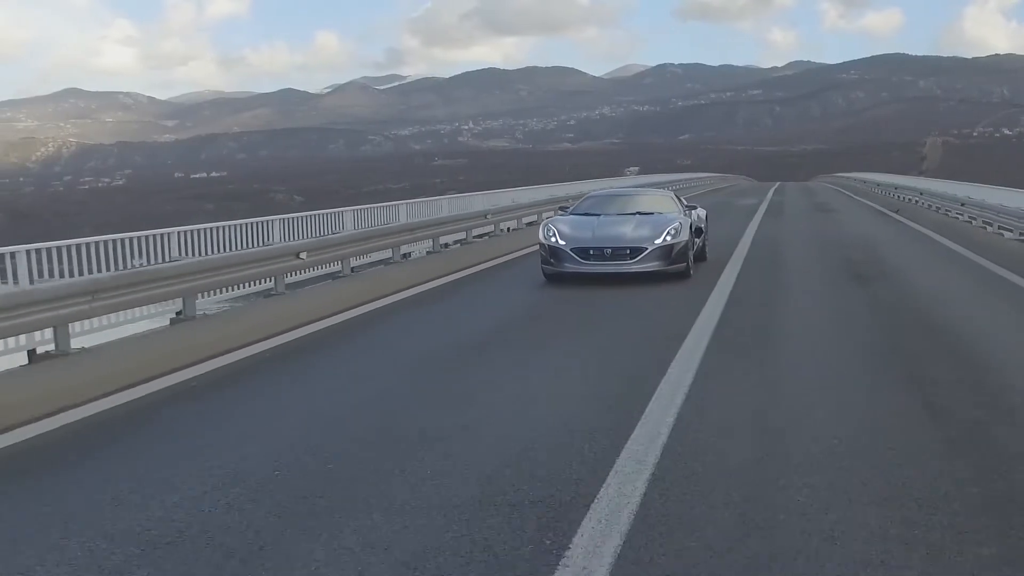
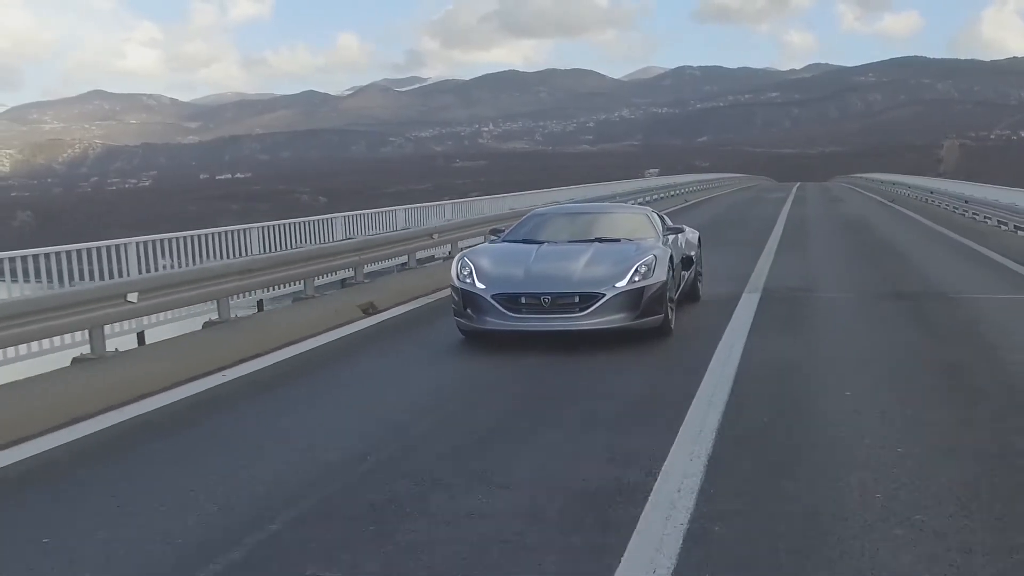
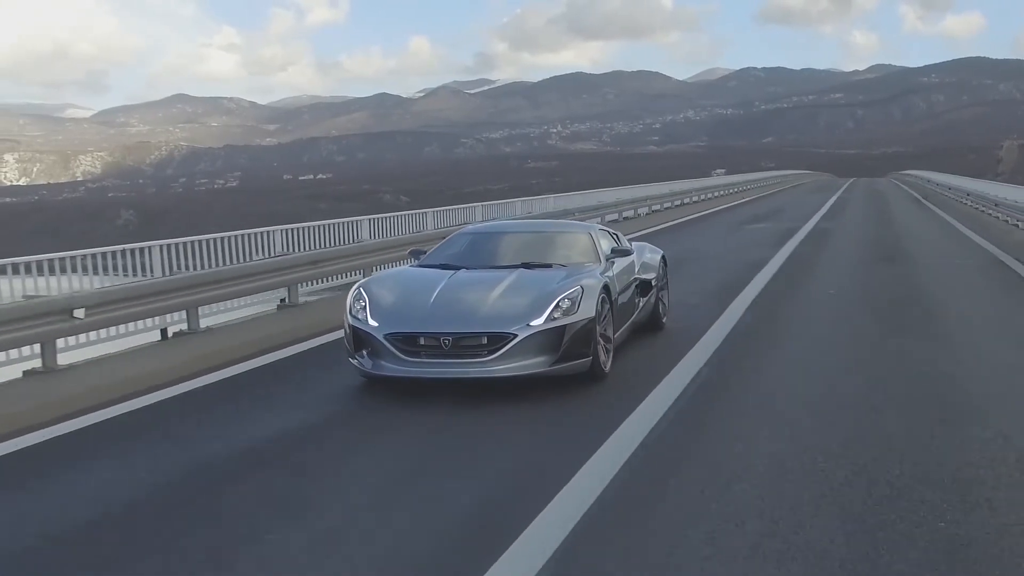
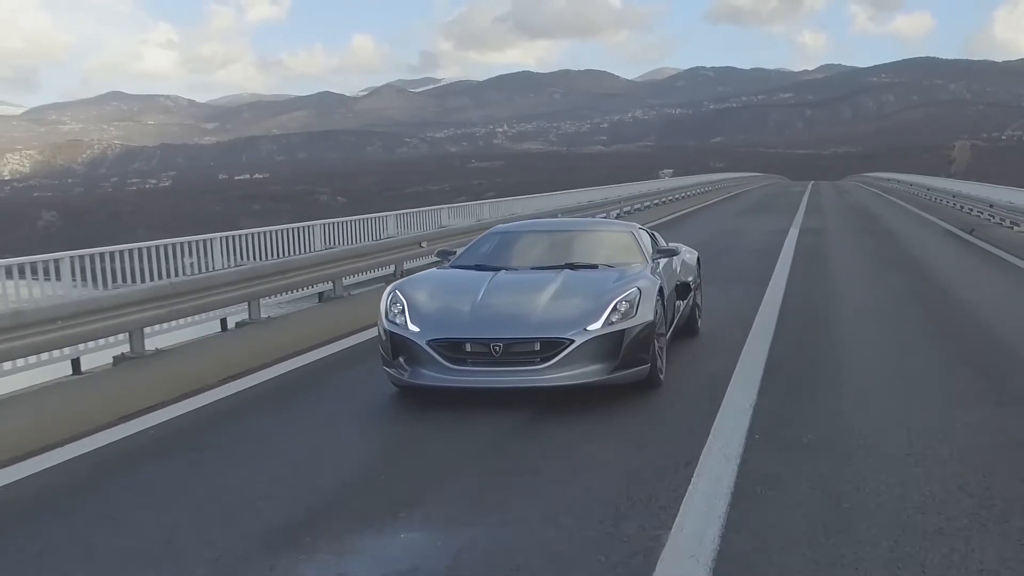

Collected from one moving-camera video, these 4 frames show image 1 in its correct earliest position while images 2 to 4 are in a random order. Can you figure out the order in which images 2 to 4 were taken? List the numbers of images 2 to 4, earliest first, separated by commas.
2, 4, 3
